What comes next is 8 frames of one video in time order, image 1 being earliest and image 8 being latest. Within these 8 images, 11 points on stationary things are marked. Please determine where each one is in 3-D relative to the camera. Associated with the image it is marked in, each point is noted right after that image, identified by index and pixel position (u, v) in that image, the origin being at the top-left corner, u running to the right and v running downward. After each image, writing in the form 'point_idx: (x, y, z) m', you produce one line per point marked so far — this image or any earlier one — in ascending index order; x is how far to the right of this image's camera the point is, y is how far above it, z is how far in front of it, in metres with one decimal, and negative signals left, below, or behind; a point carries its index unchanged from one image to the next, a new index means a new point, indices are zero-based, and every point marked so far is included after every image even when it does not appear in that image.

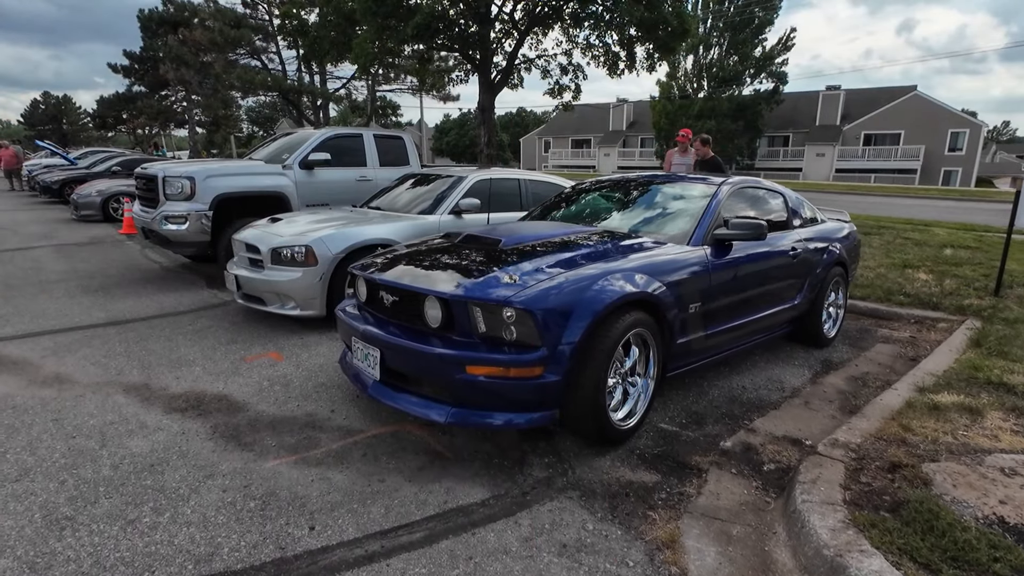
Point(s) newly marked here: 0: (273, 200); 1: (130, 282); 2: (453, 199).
0: (-3.1, +1.2, +7.2) m
1: (-4.9, +0.1, +7.0) m
2: (-0.6, +0.9, +5.7) m
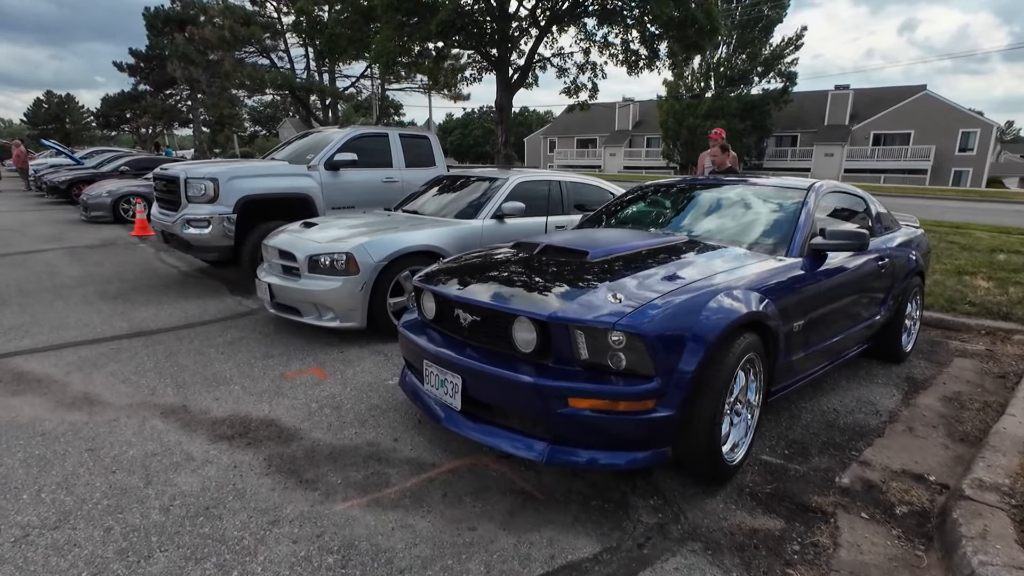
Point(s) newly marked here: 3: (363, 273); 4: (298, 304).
0: (-2.7, +1.1, +6.9) m
1: (-4.5, 0.0, +6.7) m
2: (-0.2, +0.9, +5.4) m
3: (-1.2, +0.1, +4.4) m
4: (-1.8, -0.1, +4.6) m
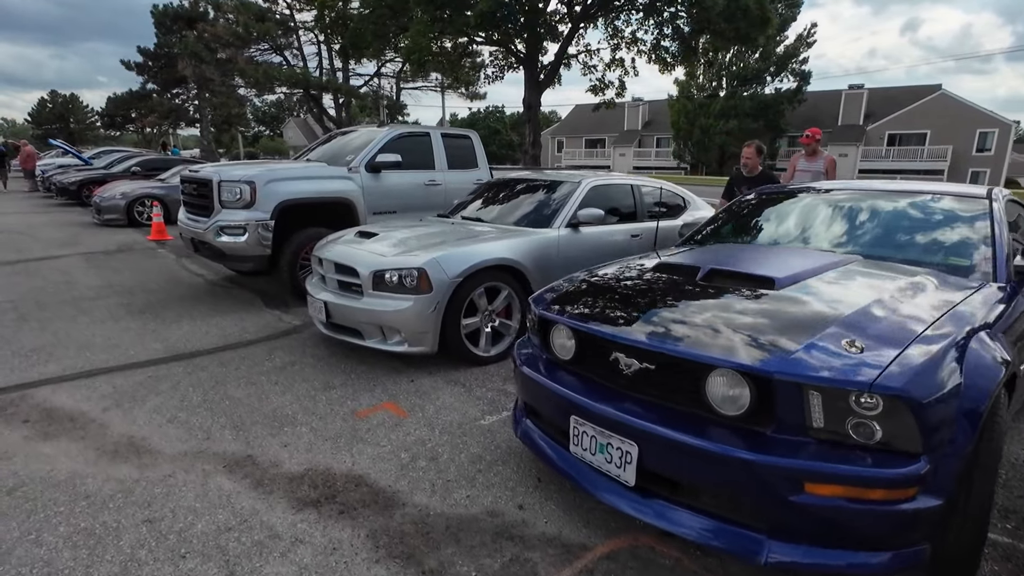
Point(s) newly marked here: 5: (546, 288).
0: (-2.0, +0.9, +6.3) m
1: (-3.8, -0.1, +6.1) m
2: (+0.5, +0.7, +4.9) m
3: (-0.5, 0.0, +3.9) m
4: (-1.1, -0.3, +4.0) m
5: (+0.2, 0.0, +2.8) m
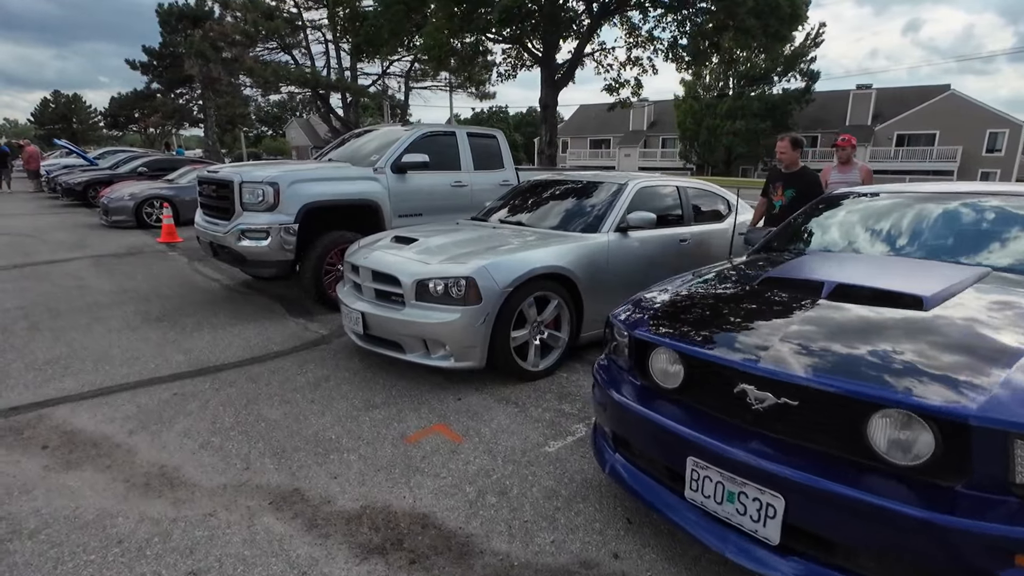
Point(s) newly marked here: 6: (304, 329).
0: (-1.6, +0.9, +6.0) m
1: (-3.4, -0.2, +5.8) m
2: (+0.9, +0.6, +4.6) m
3: (-0.2, -0.1, +3.6) m
4: (-0.8, -0.3, +3.8) m
5: (+0.5, -0.1, +2.5) m
6: (-2.0, -0.4, +5.2) m
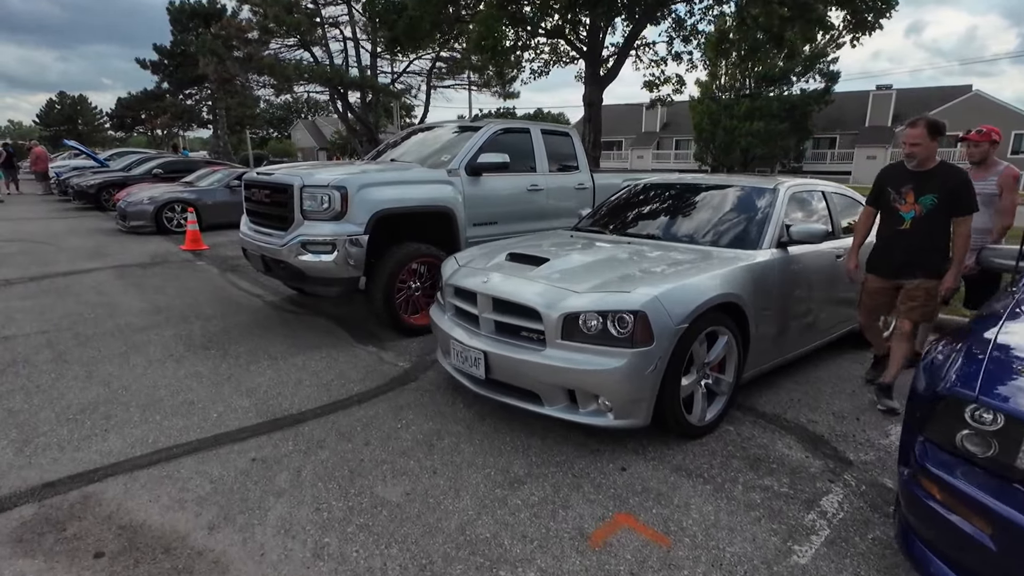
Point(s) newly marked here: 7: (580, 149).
0: (-0.7, +0.7, +5.2) m
1: (-2.5, -0.4, +5.0) m
2: (+1.8, +0.4, +3.7) m
3: (+0.7, -0.3, +2.8) m
4: (+0.1, -0.5, +2.9) m
5: (+1.5, -0.3, +1.7) m
6: (-1.1, -0.6, +4.3) m
7: (+0.9, +1.7, +6.7) m
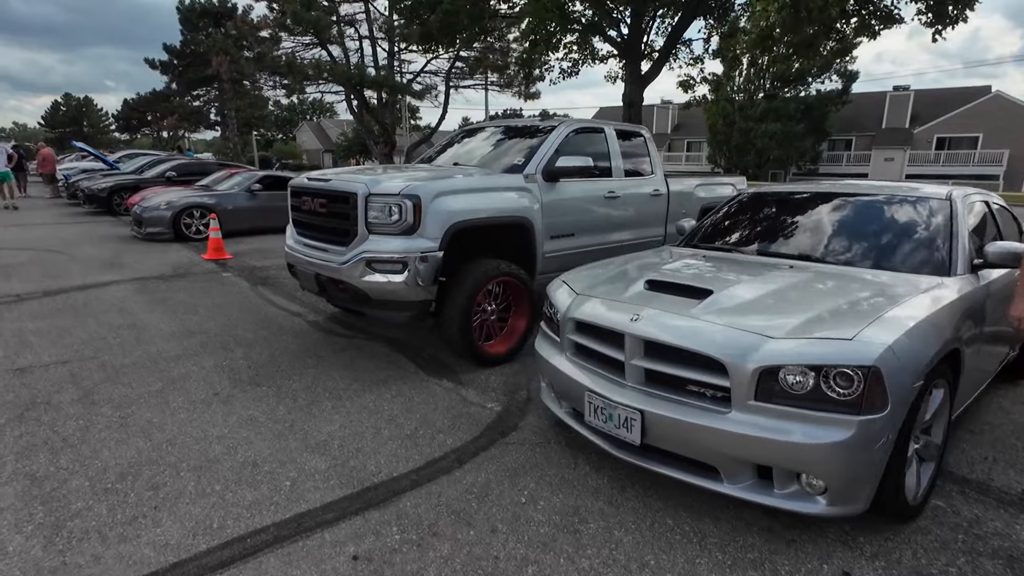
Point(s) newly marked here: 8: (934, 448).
0: (0.0, +0.5, +4.6) m
1: (-1.7, -0.6, +4.4) m
2: (+2.5, +0.3, +3.1) m
3: (+1.5, -0.5, +2.1) m
4: (+0.9, -0.7, +2.3) m
5: (+2.2, -0.4, +1.0) m
6: (-0.3, -0.8, +3.7) m
7: (+1.6, +1.5, +6.0) m
8: (+2.0, -0.8, +2.6) m
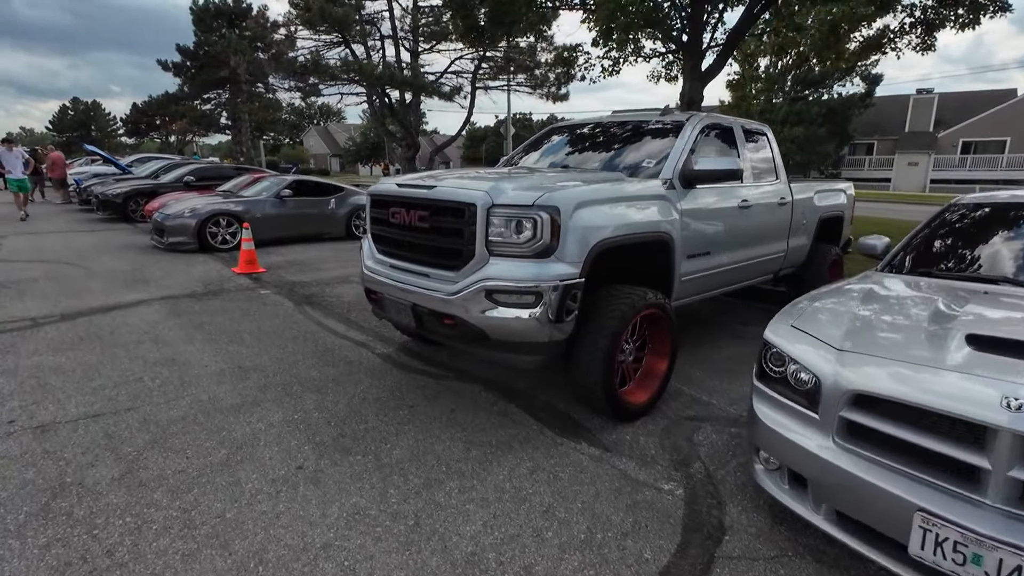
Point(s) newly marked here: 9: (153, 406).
0: (+1.0, +0.3, +3.7) m
1: (-0.8, -0.8, +3.5) m
2: (+3.4, +0.1, +2.2) m
3: (+2.4, -0.7, +1.2) m
4: (+1.8, -0.9, +1.4) m
5: (+3.1, -0.6, +0.1) m
6: (+0.6, -1.0, +2.8) m
7: (+2.5, +1.3, +5.1) m
8: (+2.9, -1.0, +1.6) m
9: (-2.3, -0.8, +3.5) m
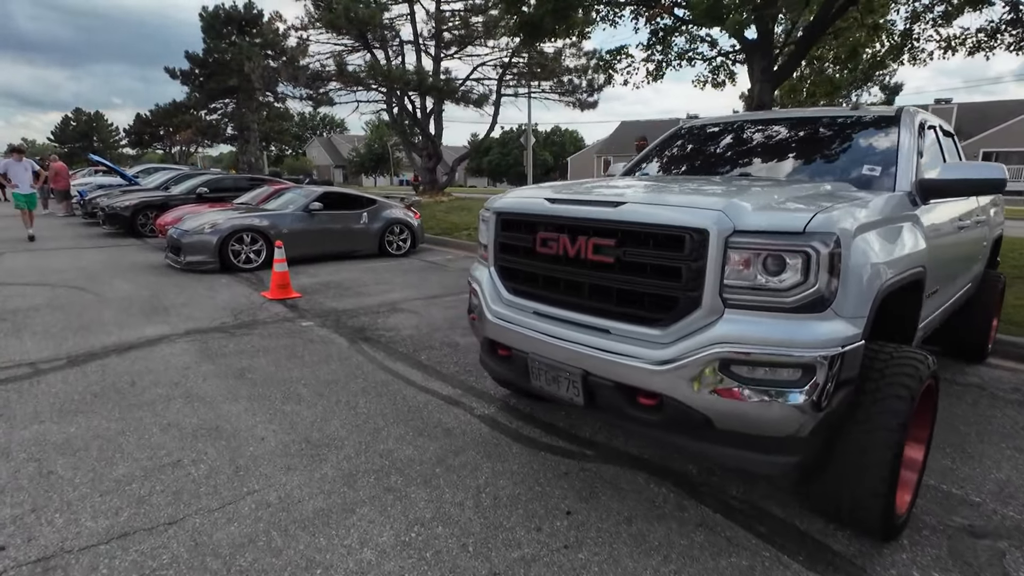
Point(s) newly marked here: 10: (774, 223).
0: (+1.9, 0.0, +2.6) m
1: (+0.1, -1.1, +2.4) m
2: (+4.4, -0.2, +1.1) m
3: (+3.3, -0.9, +0.1) m
4: (+2.7, -1.1, +0.3) m
5: (+4.0, -0.8, -1.0) m
6: (+1.5, -1.2, +1.7) m
7: (+3.5, +1.0, +4.1) m
8: (+3.9, -1.2, +0.6) m
9: (-1.4, -1.0, +2.4) m
10: (+1.0, +0.2, +2.0) m
